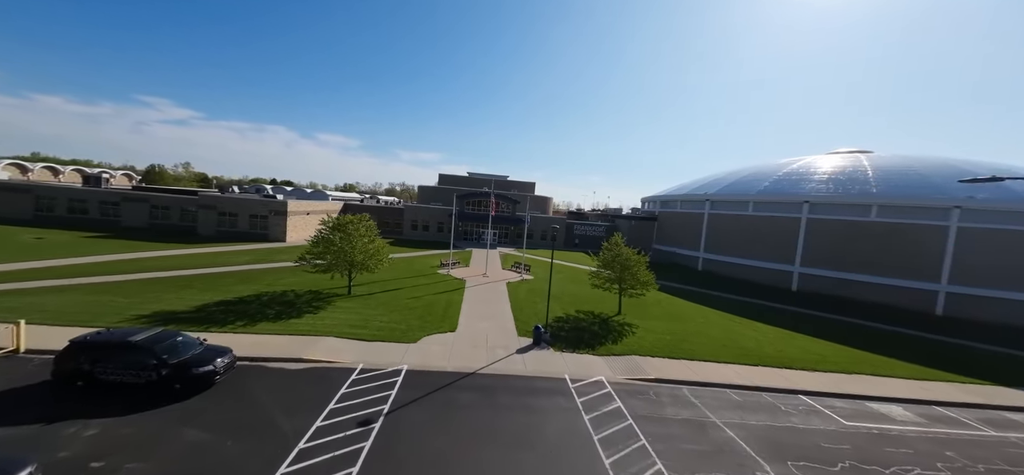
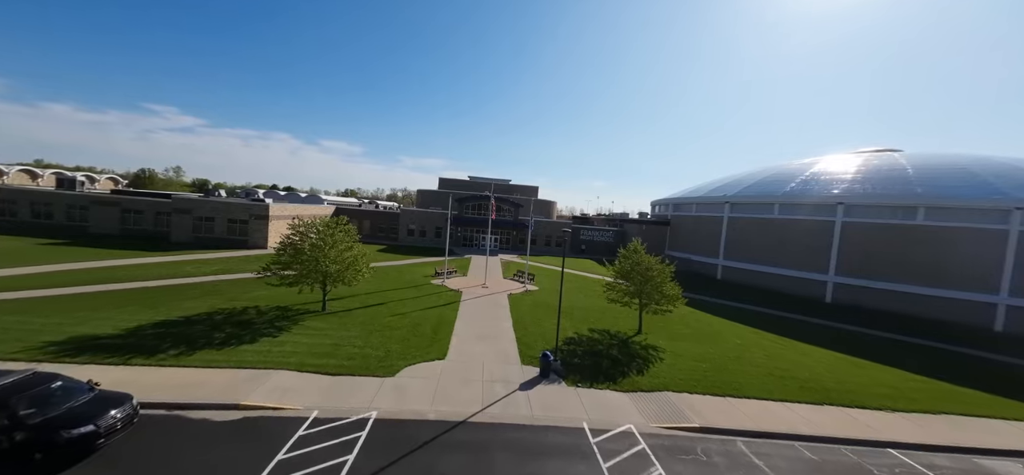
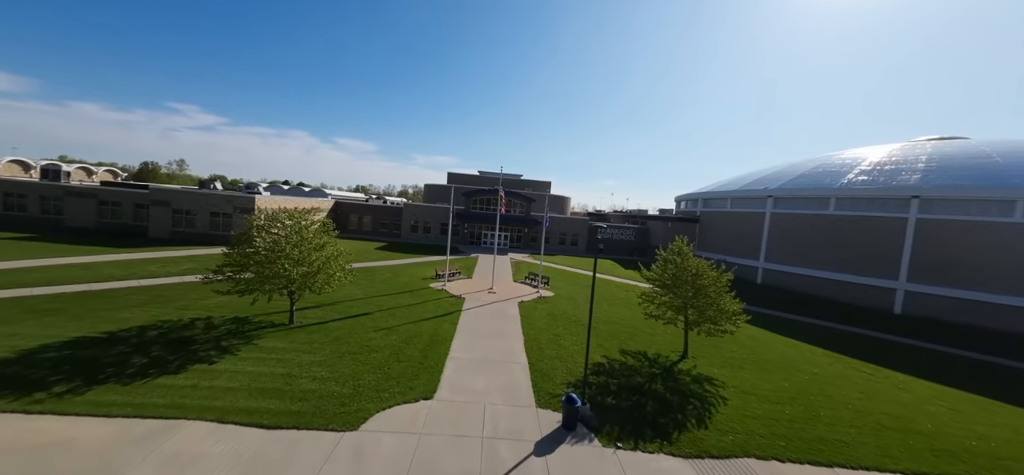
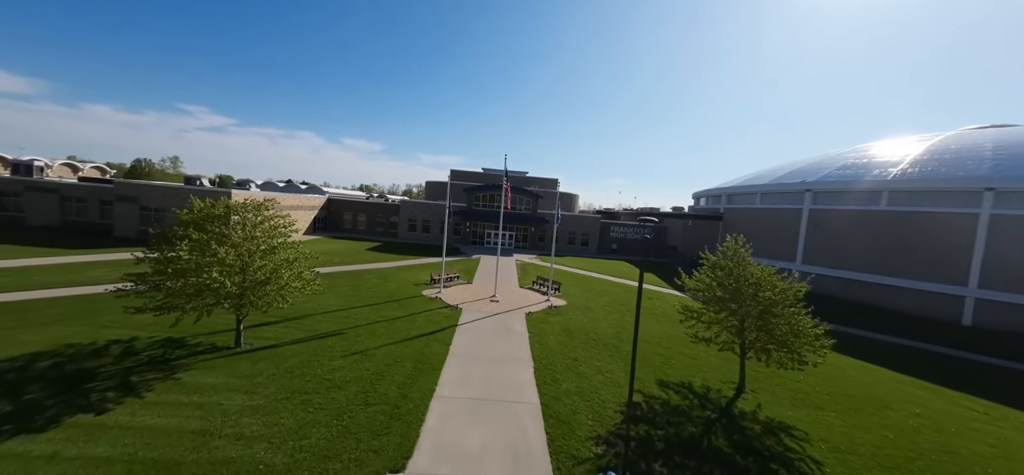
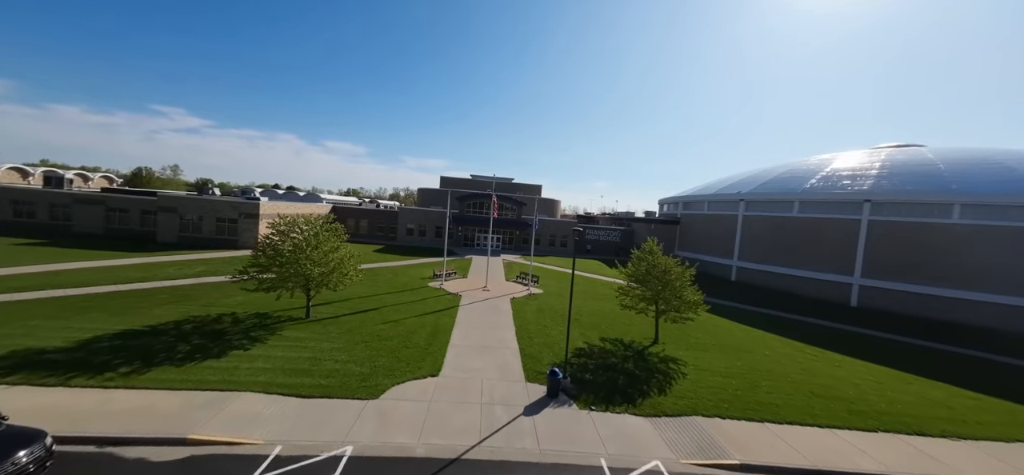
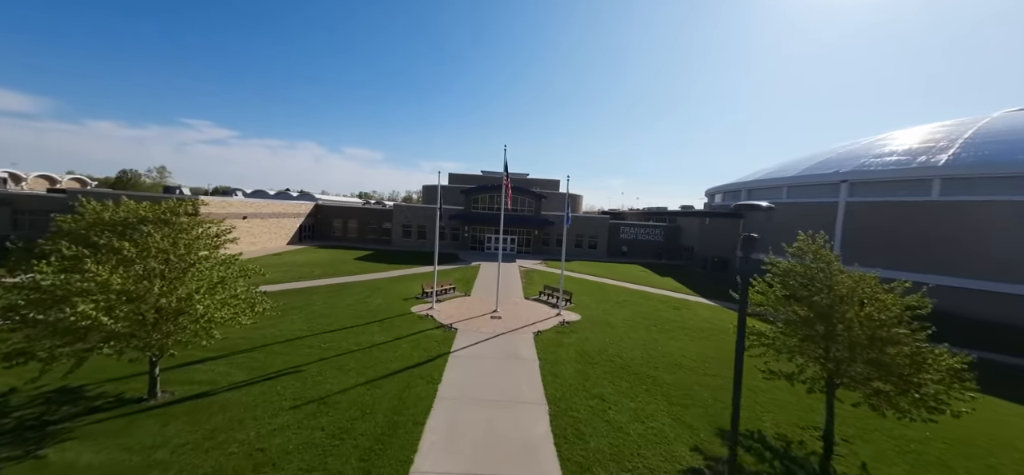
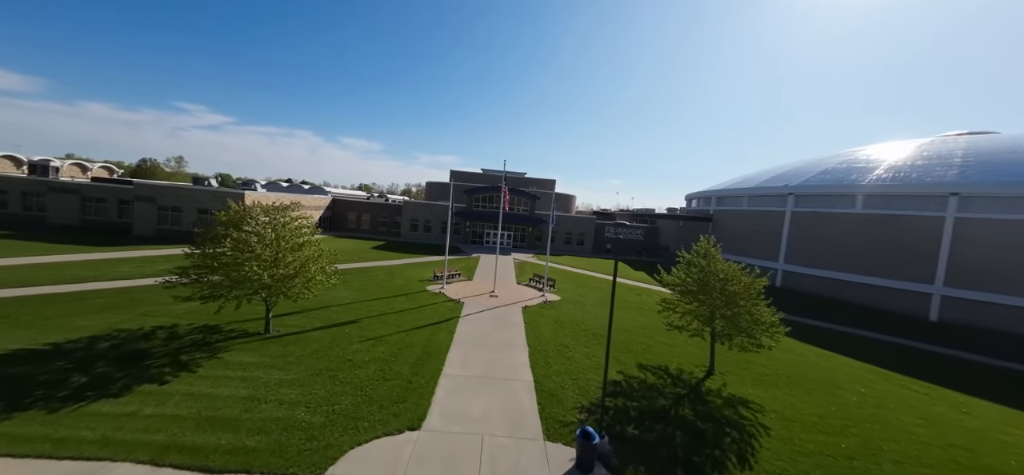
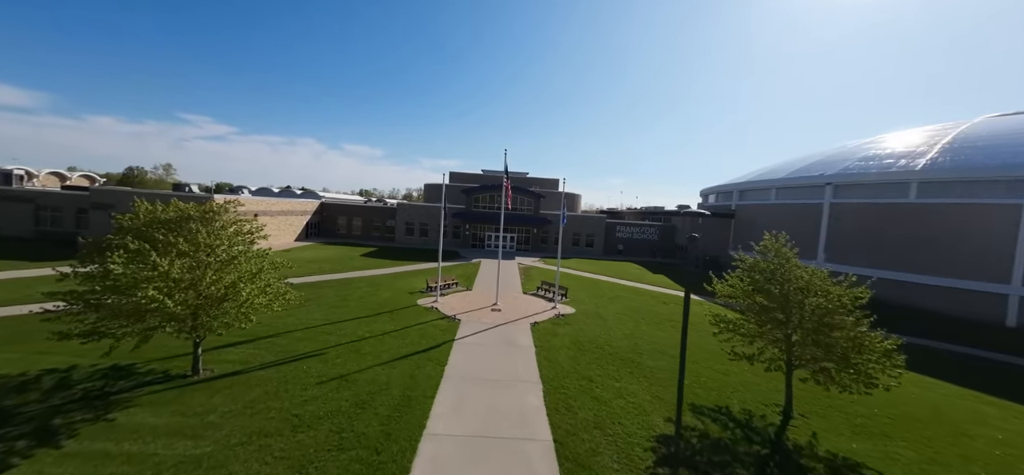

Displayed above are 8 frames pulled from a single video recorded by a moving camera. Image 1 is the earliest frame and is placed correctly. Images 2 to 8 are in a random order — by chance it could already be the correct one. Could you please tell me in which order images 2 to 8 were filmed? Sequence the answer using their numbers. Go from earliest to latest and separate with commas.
2, 5, 3, 7, 4, 8, 6
